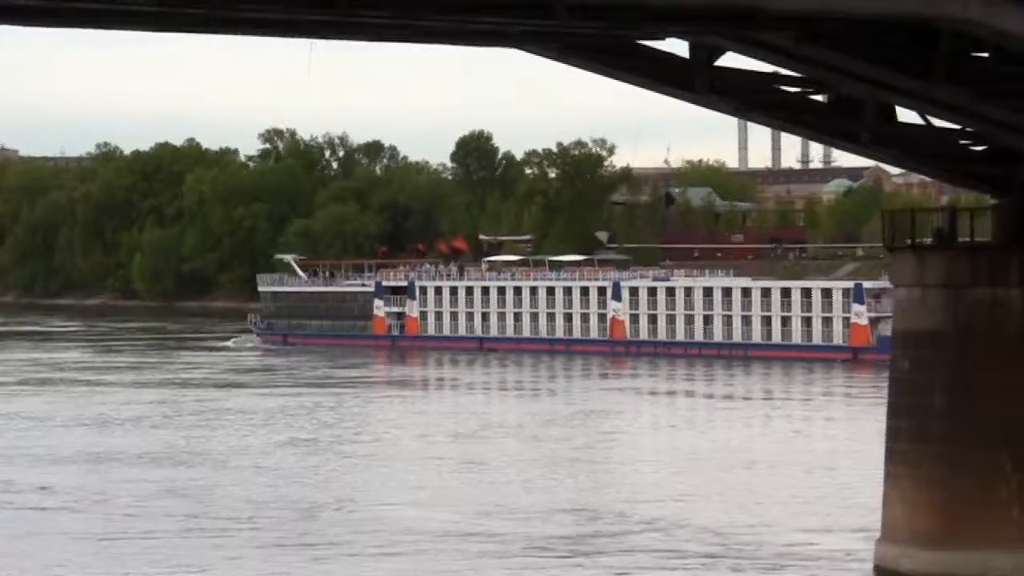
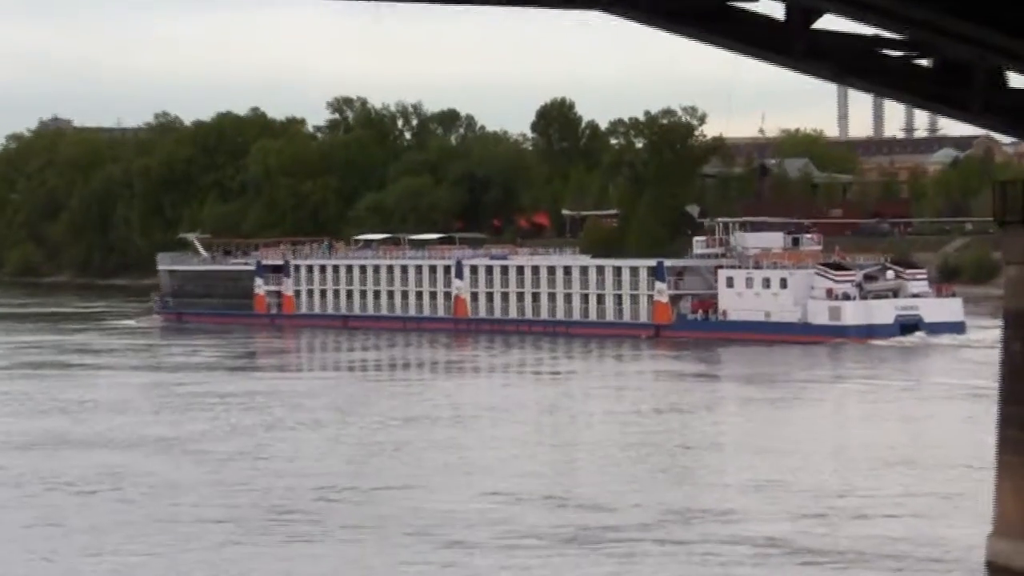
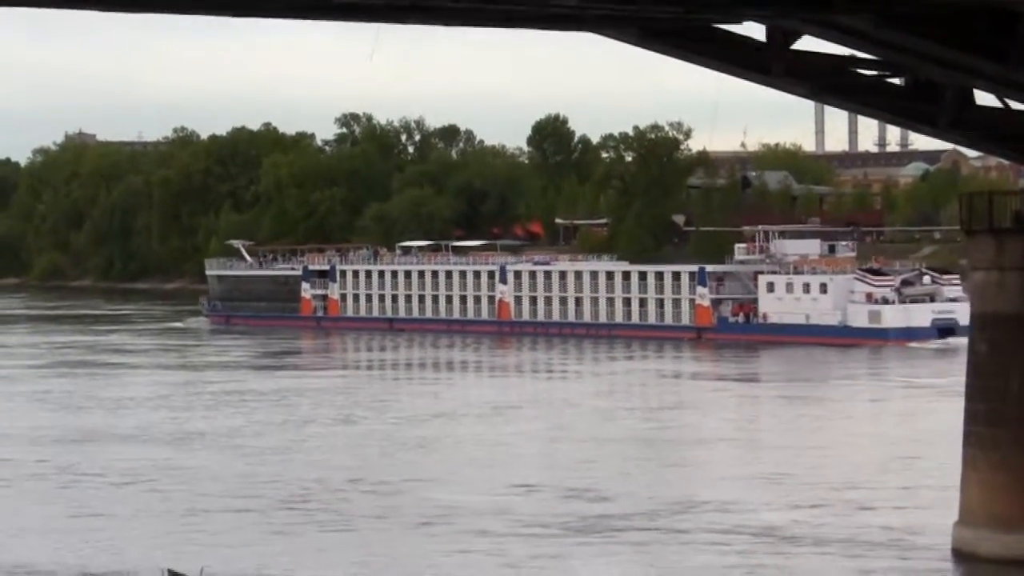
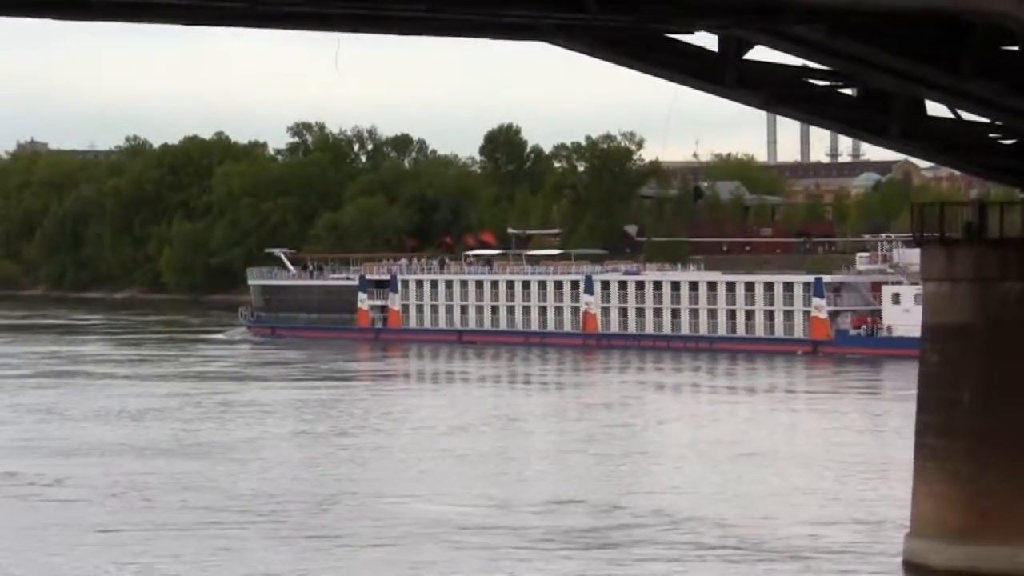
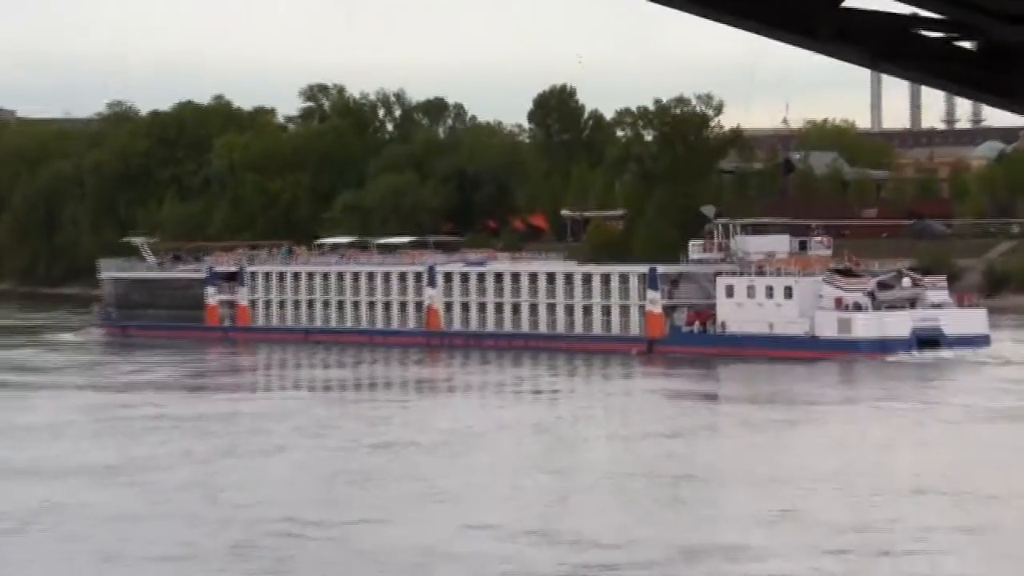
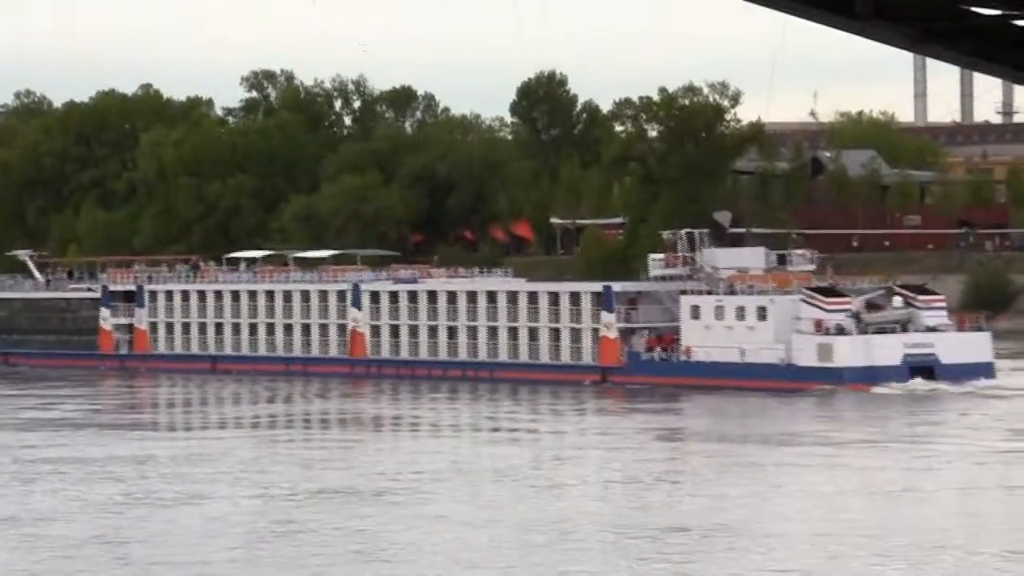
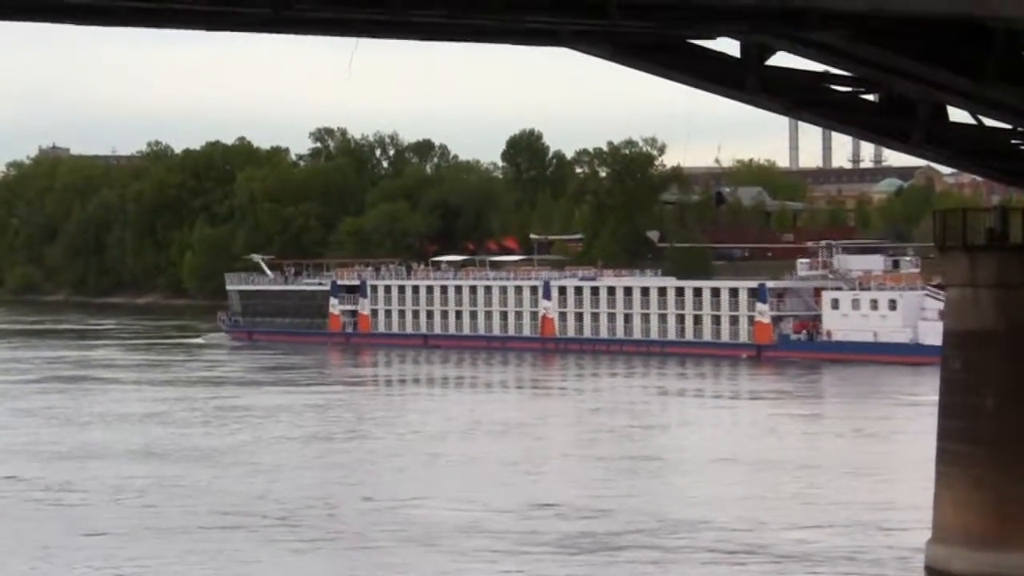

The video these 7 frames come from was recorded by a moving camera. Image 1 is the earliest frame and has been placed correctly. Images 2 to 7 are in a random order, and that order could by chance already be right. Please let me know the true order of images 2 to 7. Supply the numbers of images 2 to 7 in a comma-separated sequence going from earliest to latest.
4, 7, 3, 2, 5, 6
